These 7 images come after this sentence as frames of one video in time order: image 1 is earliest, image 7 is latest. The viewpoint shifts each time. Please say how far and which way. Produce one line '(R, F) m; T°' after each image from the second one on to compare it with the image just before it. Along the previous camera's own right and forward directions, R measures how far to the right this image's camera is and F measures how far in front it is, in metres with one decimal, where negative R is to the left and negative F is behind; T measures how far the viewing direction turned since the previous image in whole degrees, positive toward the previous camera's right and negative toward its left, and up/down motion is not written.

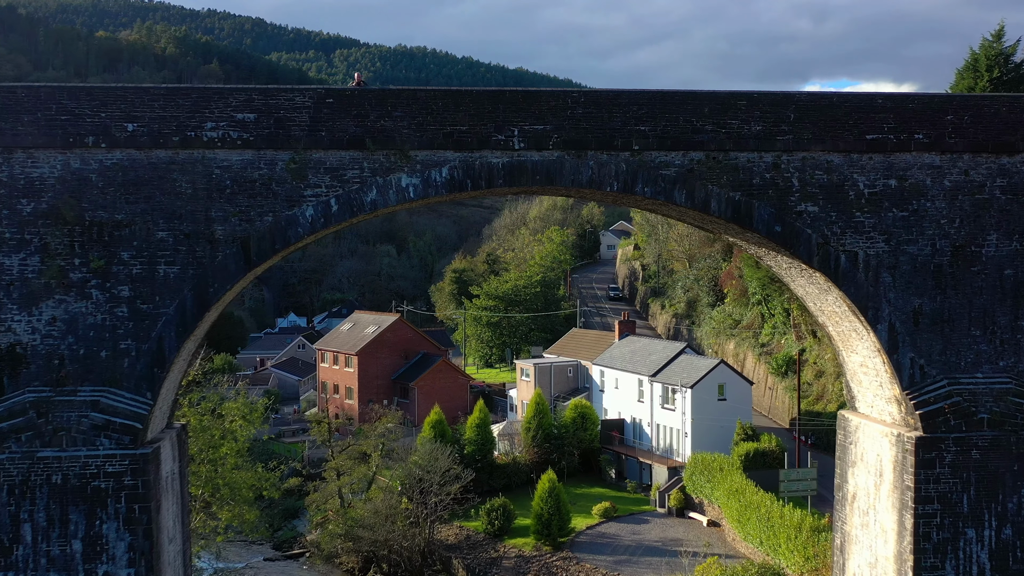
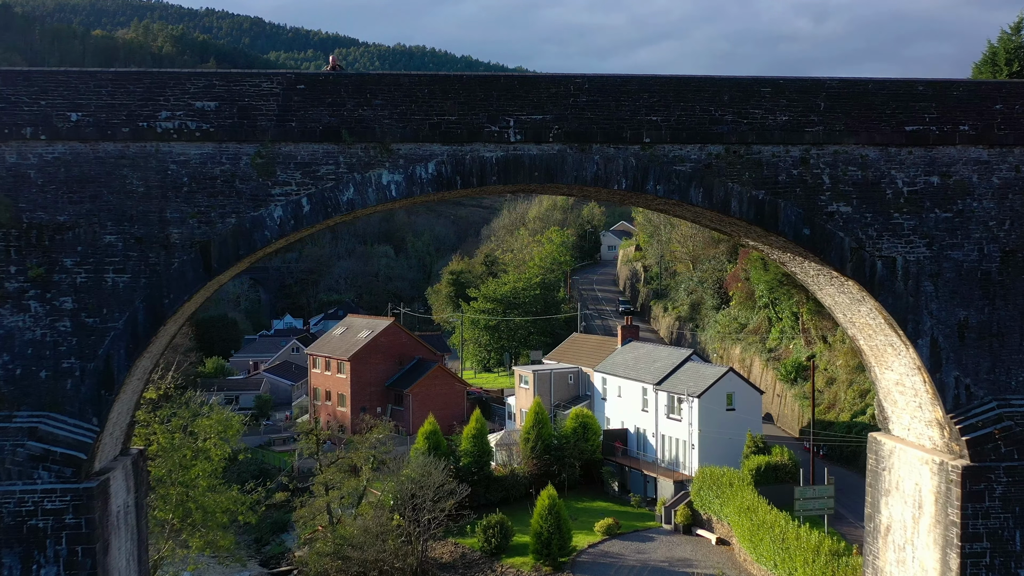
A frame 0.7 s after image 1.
(0.0, +0.8) m; 0°
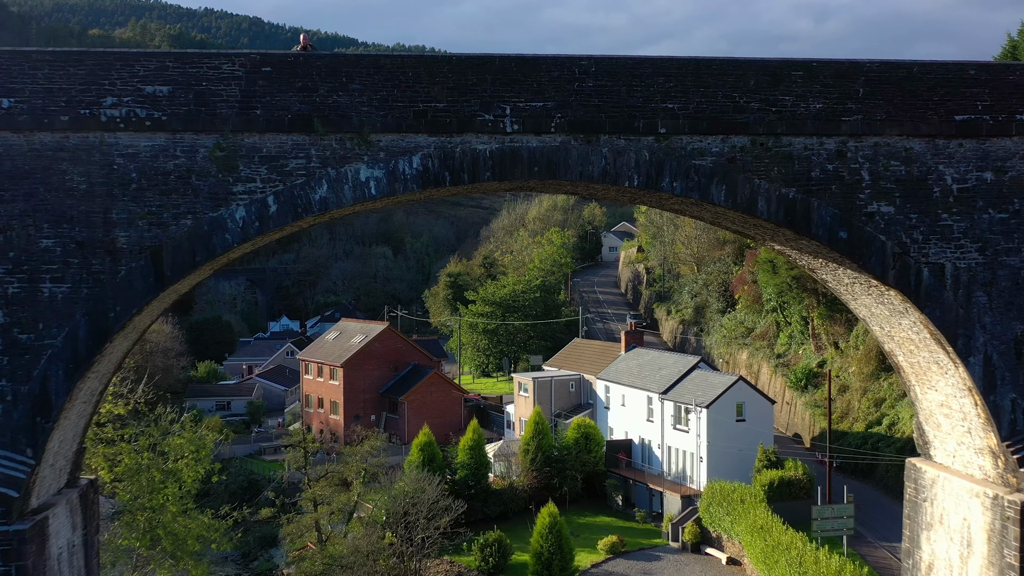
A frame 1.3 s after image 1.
(0.0, +0.8) m; 0°
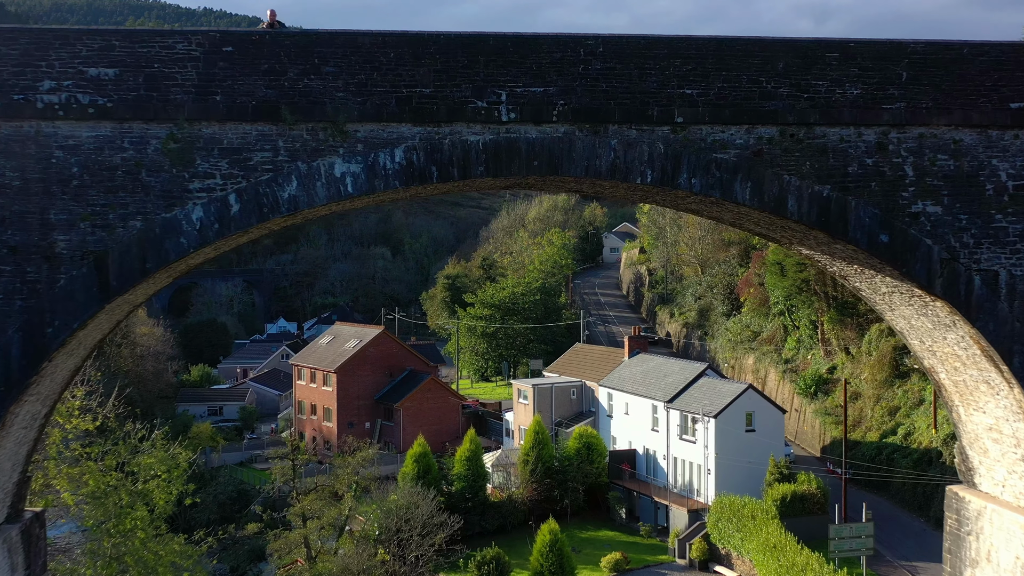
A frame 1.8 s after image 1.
(0.0, +0.7) m; 0°
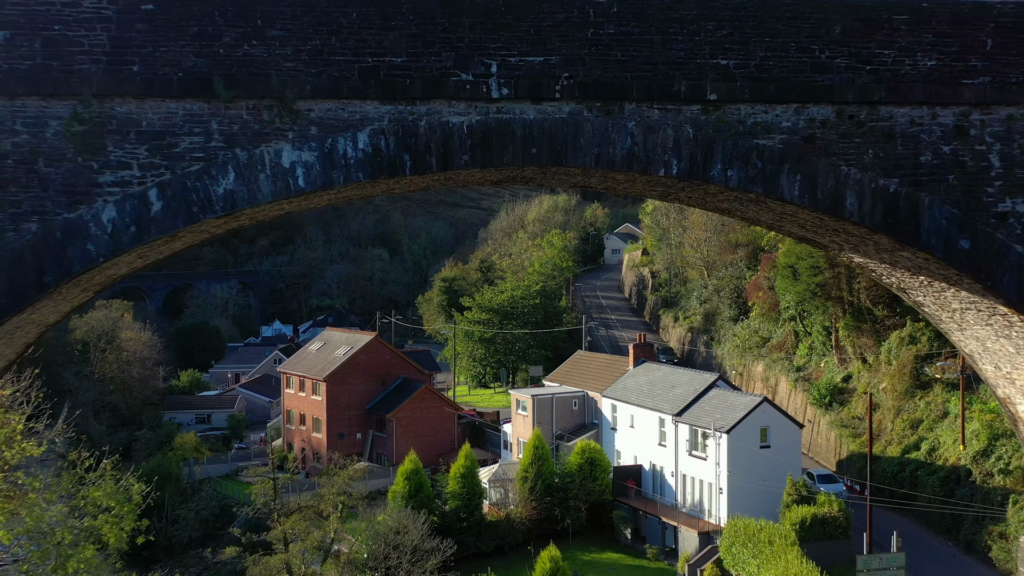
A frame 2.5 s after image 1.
(0.0, +0.9) m; 0°
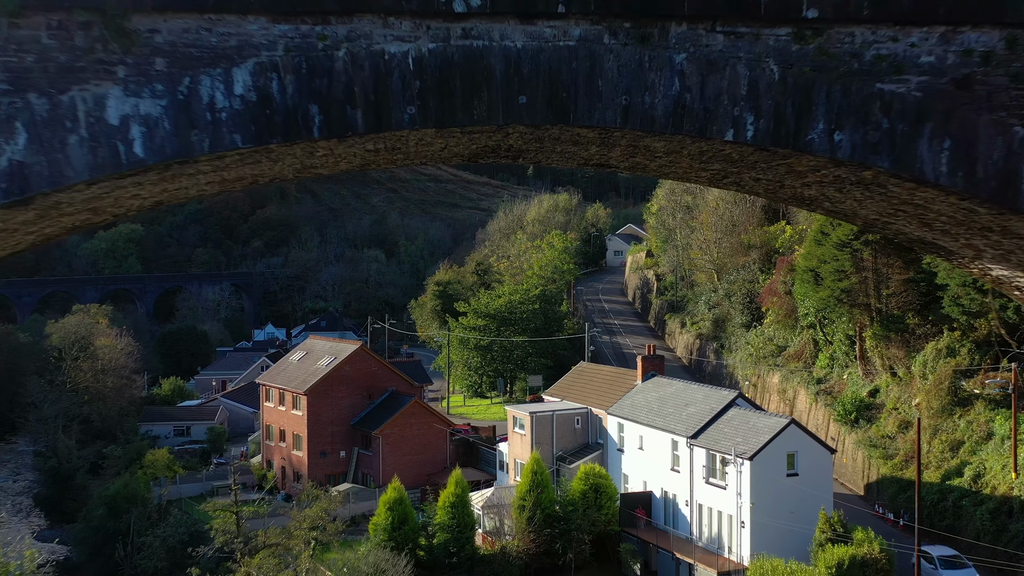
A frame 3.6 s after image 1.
(+0.1, +1.5) m; 0°
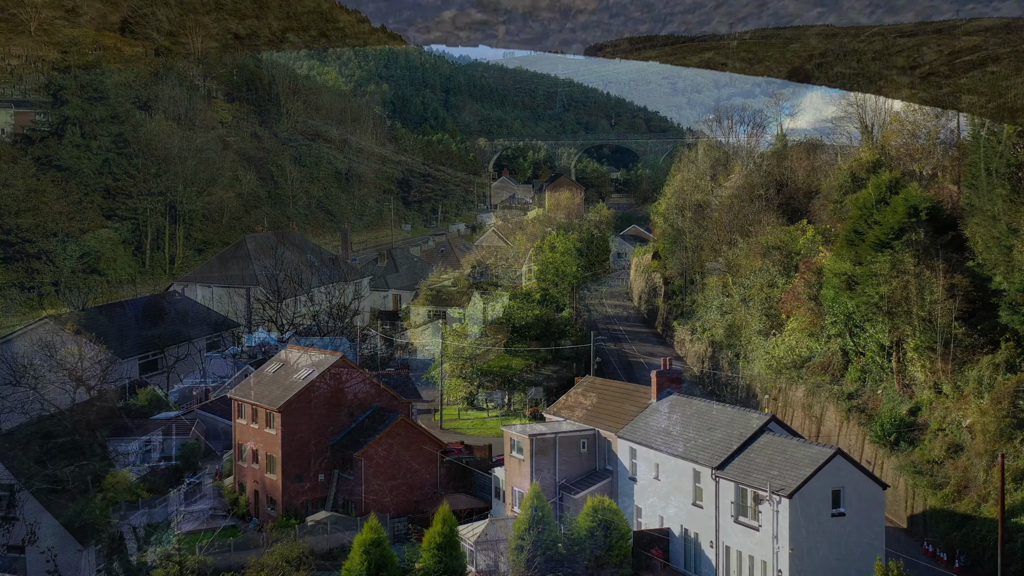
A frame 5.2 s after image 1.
(0.0, +1.8) m; 0°
